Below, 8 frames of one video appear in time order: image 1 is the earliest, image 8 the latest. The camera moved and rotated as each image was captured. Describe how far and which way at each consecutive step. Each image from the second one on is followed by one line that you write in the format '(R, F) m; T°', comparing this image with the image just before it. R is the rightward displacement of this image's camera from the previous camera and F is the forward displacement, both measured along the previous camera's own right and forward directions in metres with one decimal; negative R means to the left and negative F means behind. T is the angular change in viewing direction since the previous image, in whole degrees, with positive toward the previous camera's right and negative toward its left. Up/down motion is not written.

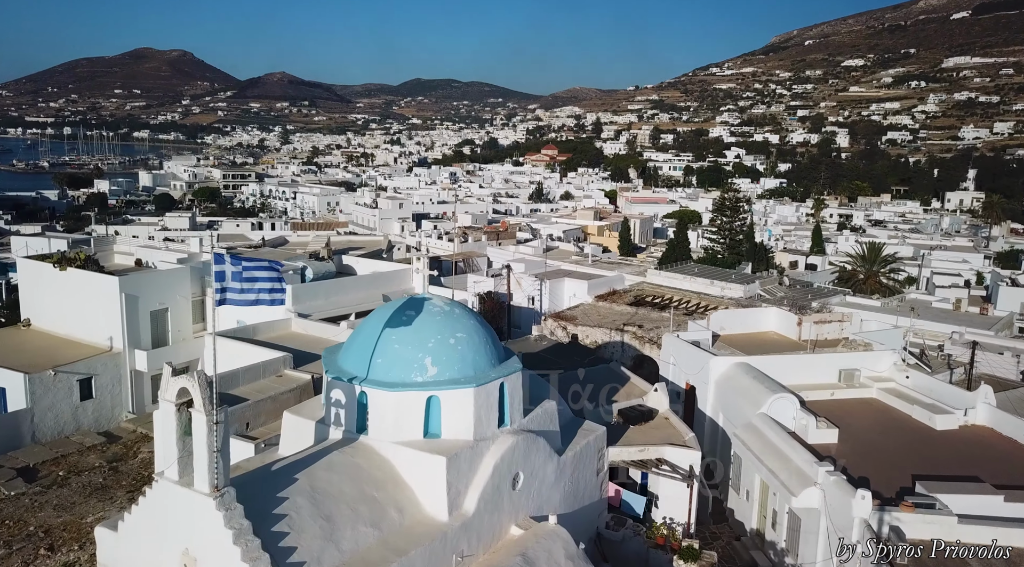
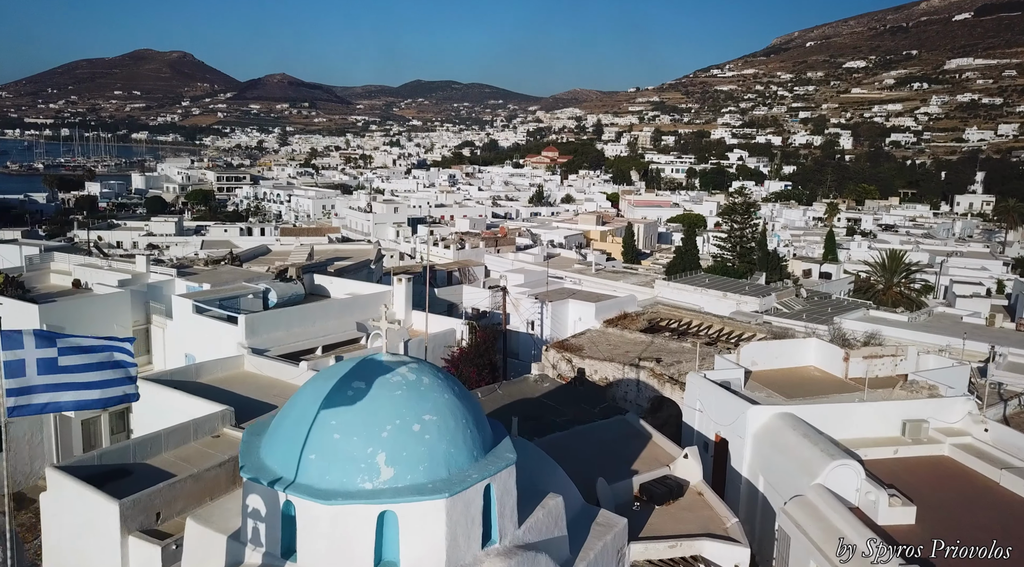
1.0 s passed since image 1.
(+0.1, +1.8) m; 0°
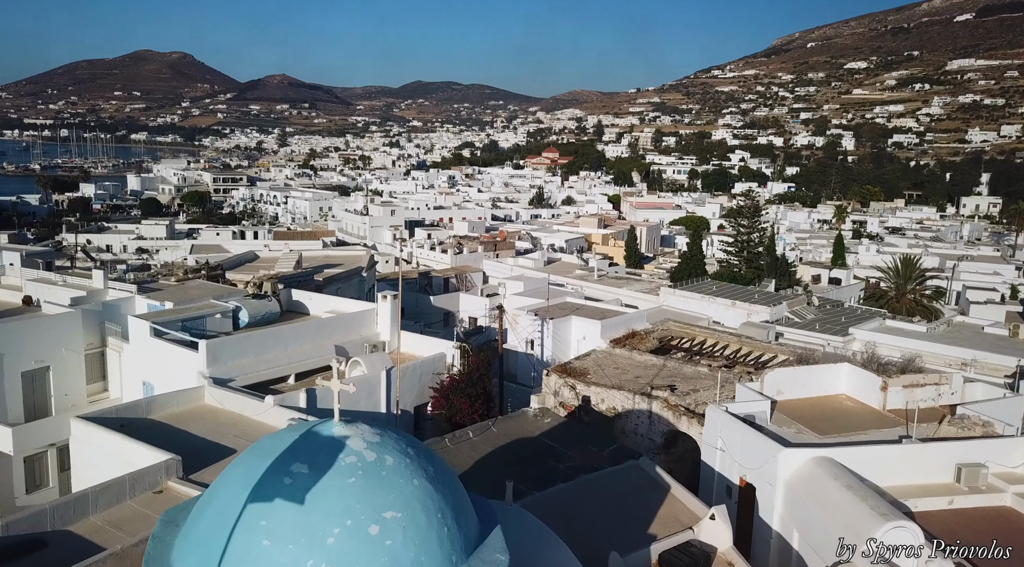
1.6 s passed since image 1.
(0.0, +1.1) m; 0°
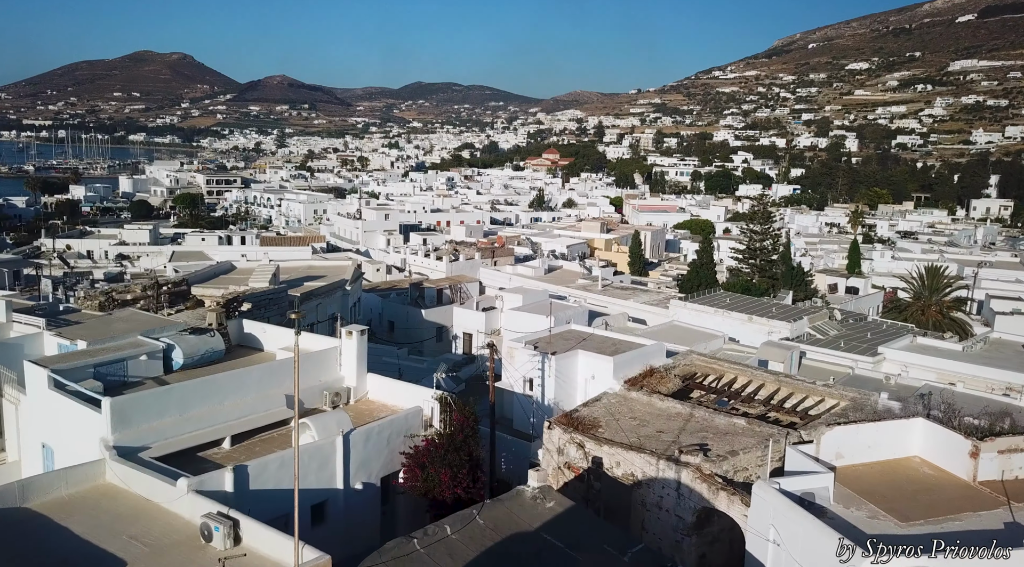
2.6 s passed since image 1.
(+0.1, +1.8) m; 0°
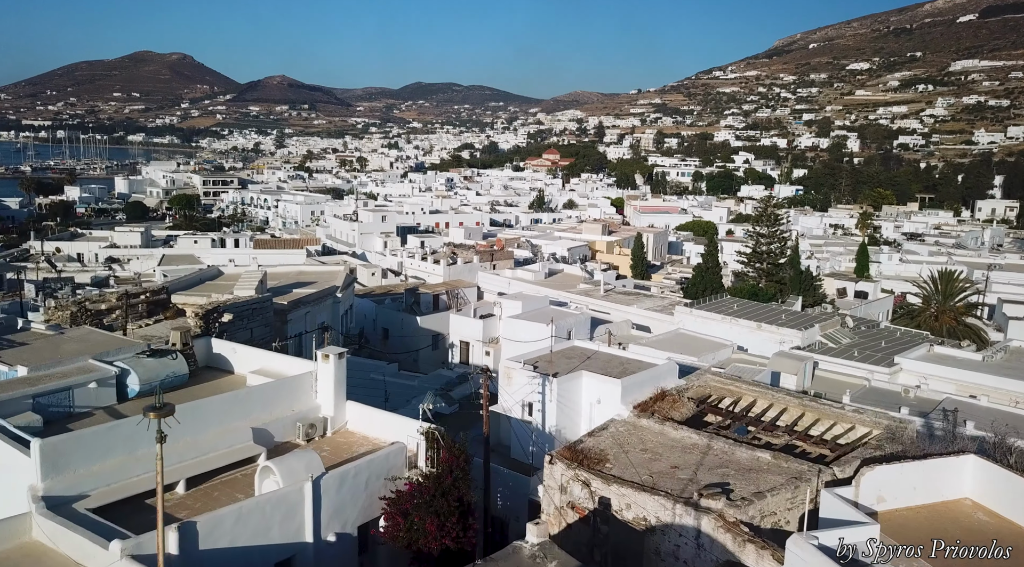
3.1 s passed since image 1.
(0.0, +0.9) m; 0°
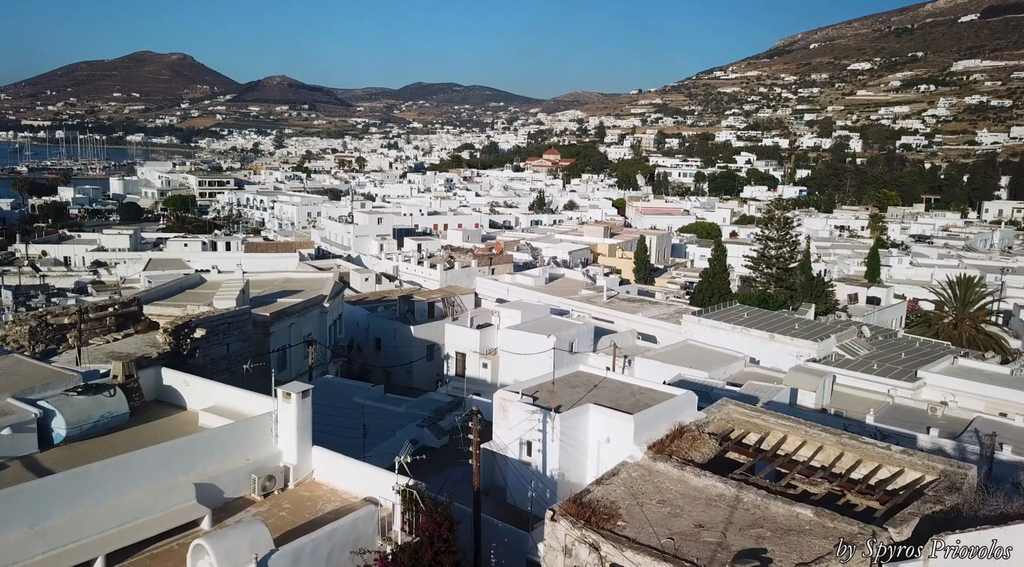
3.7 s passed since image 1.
(0.0, +1.1) m; 0°
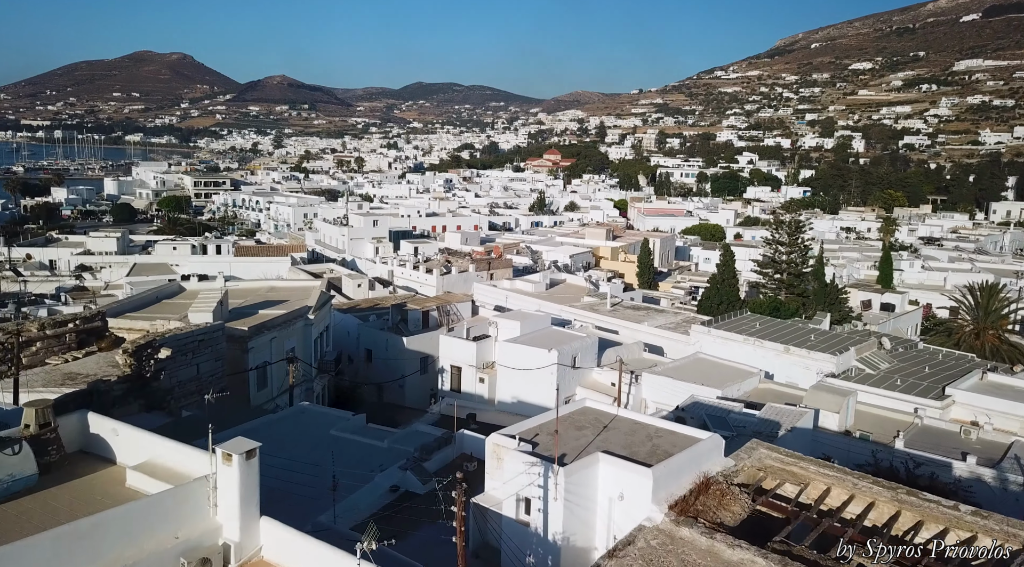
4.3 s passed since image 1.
(0.0, +1.2) m; 0°
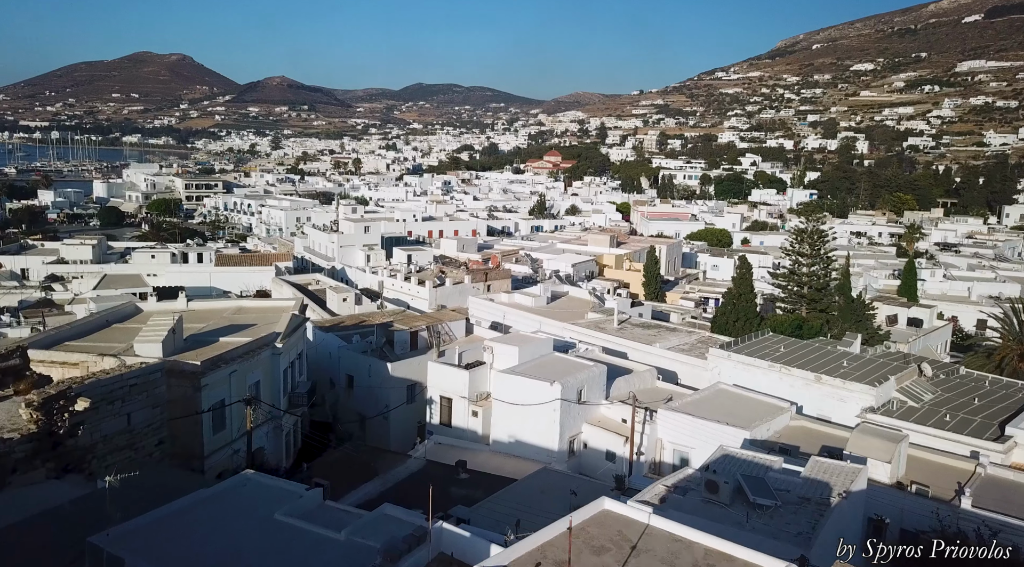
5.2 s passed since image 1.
(+0.1, +2.1) m; 0°
